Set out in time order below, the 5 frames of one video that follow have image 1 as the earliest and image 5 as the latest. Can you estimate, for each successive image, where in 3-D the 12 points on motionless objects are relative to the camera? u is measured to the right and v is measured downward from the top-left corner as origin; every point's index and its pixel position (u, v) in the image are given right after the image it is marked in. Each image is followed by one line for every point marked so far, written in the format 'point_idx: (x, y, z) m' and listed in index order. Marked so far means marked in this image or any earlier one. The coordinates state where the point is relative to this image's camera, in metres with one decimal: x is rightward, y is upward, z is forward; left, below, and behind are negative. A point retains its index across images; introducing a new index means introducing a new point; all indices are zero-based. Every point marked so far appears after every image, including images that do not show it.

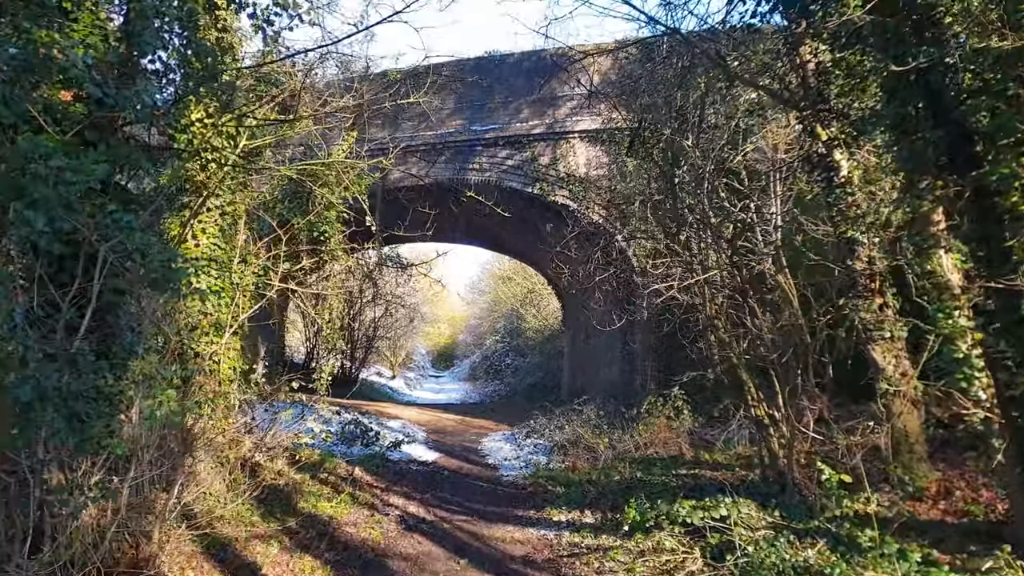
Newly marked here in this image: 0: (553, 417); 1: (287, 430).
0: (+0.5, -1.7, +13.2) m
1: (-1.9, -1.2, +8.3) m
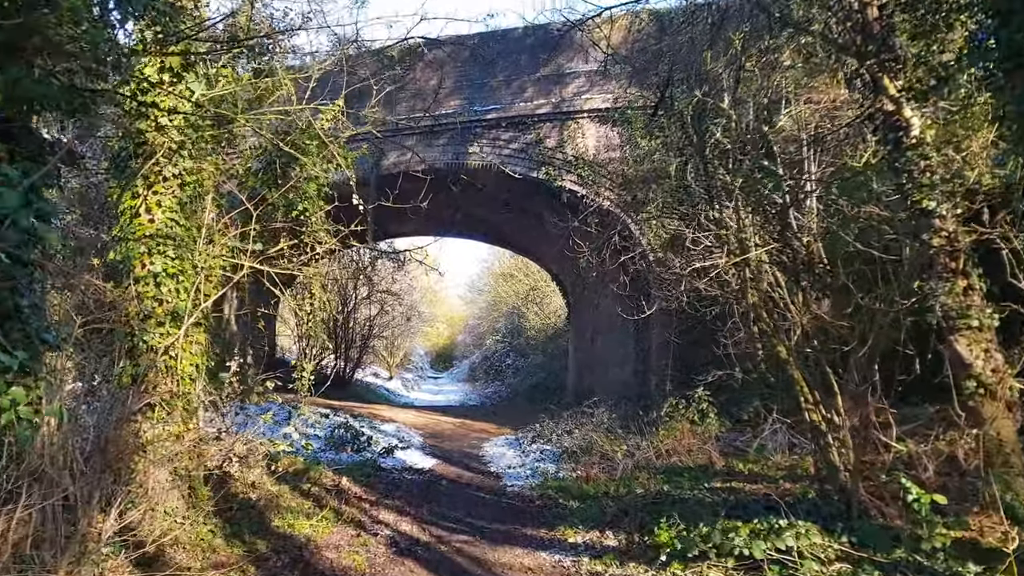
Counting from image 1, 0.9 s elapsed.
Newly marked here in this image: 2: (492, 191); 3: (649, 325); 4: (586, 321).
0: (+0.6, -1.6, +12.1) m
1: (-1.8, -1.1, +7.3) m
2: (-0.3, +1.3, +14.2) m
3: (+1.6, -0.4, +11.9) m
4: (+1.2, -0.5, +16.4) m
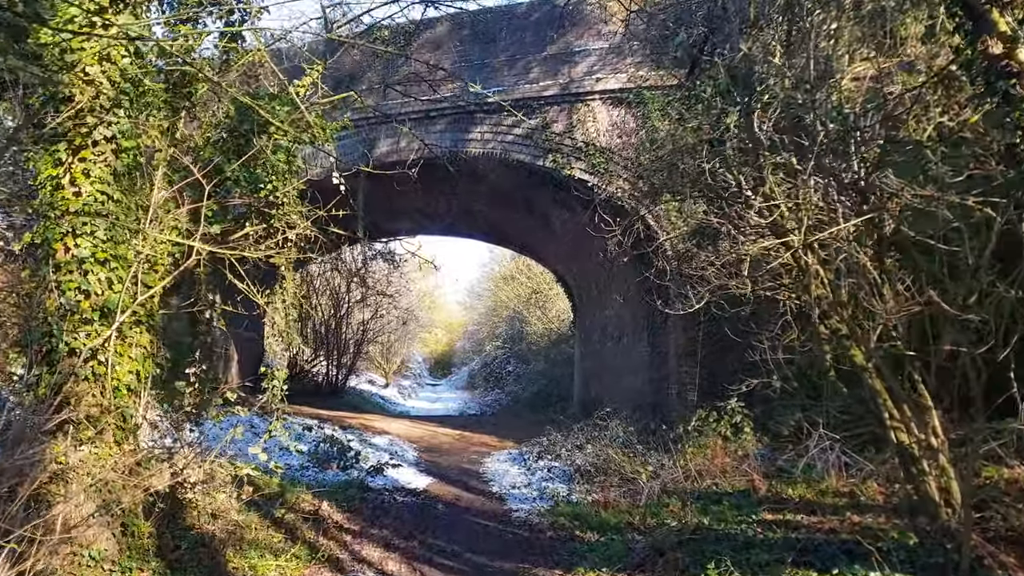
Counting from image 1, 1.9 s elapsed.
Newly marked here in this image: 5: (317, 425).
0: (+0.6, -1.6, +11.0) m
1: (-1.8, -1.0, +6.1) m
2: (-0.2, +1.3, +13.1) m
3: (+1.7, -0.4, +10.7) m
4: (+1.2, -0.6, +15.2) m
5: (-2.4, -1.7, +12.3) m
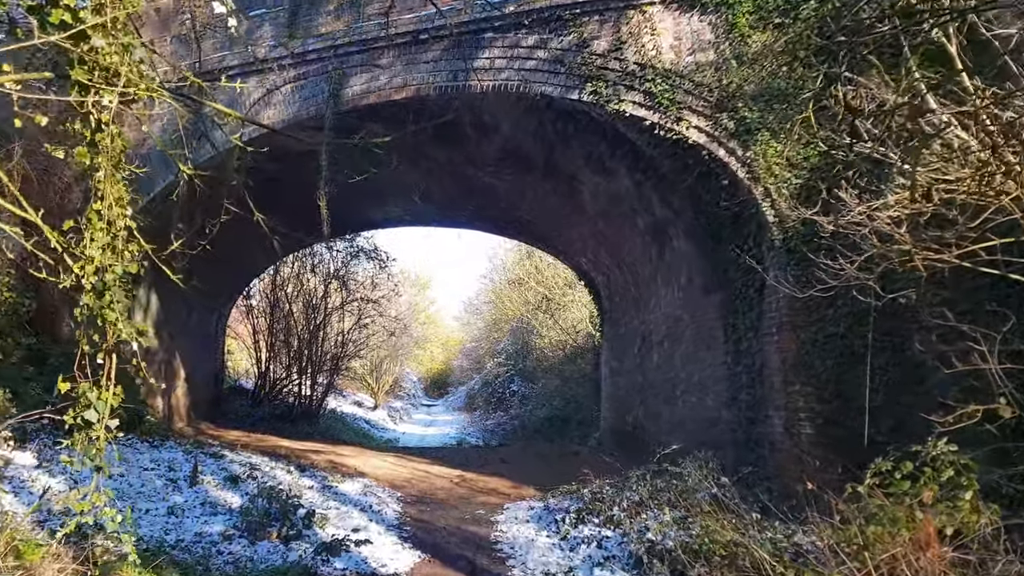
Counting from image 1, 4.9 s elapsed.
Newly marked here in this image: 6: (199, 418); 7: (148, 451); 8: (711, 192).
0: (+0.8, -1.4, +7.5) m
1: (-1.5, -0.8, +2.7) m
2: (0.0, +1.4, +9.7) m
3: (+1.9, -0.3, +7.3) m
4: (+1.4, -0.5, +11.8) m
5: (-2.2, -1.6, +8.9) m
6: (-4.6, -1.9, +15.0) m
7: (-3.3, -1.5, +9.2) m
8: (+1.6, +0.8, +8.0) m
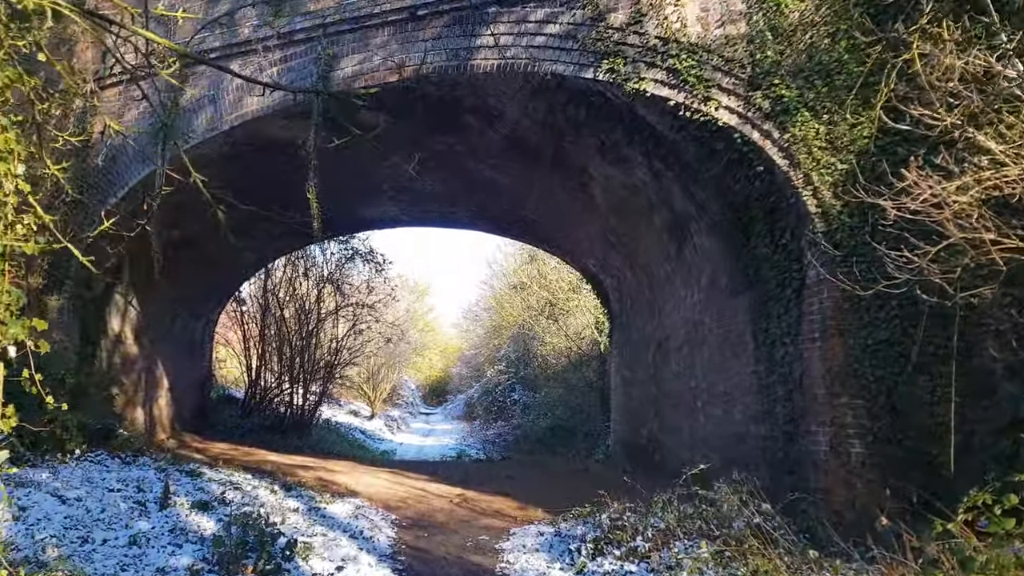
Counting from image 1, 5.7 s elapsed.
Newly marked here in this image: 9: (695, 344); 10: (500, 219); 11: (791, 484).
0: (+0.9, -1.4, +6.7) m
1: (-1.5, -0.8, +1.8) m
2: (0.0, +1.4, +8.9) m
3: (+1.9, -0.3, +6.4) m
4: (+1.5, -0.5, +11.0) m
5: (-2.1, -1.6, +8.0) m
6: (-4.6, -2.0, +14.2) m
7: (-3.3, -1.5, +8.4) m
8: (+1.6, +0.8, +7.2) m
9: (+1.6, -0.5, +9.1) m
10: (-0.1, +0.9, +12.5) m
11: (+1.8, -1.3, +6.7) m
